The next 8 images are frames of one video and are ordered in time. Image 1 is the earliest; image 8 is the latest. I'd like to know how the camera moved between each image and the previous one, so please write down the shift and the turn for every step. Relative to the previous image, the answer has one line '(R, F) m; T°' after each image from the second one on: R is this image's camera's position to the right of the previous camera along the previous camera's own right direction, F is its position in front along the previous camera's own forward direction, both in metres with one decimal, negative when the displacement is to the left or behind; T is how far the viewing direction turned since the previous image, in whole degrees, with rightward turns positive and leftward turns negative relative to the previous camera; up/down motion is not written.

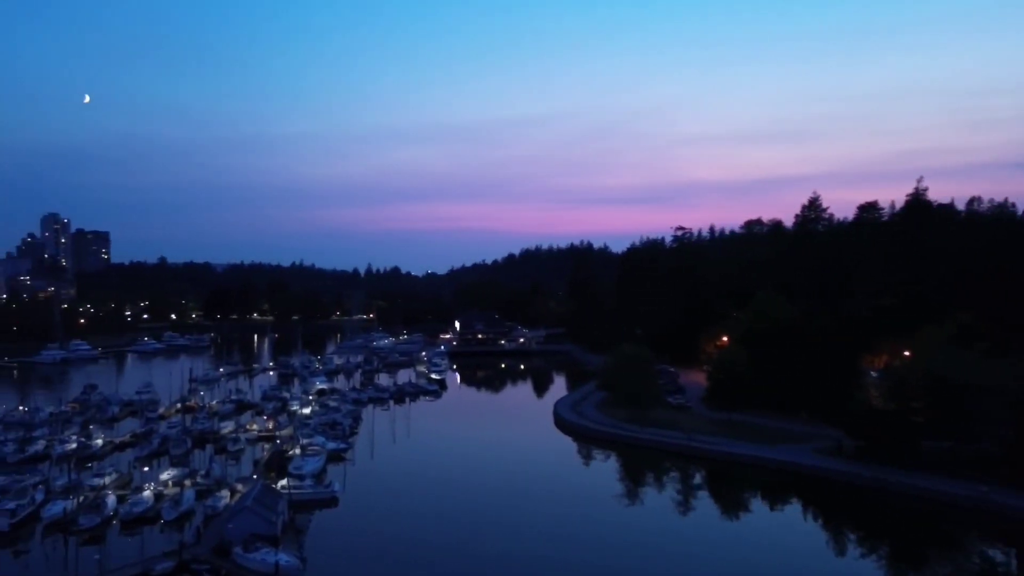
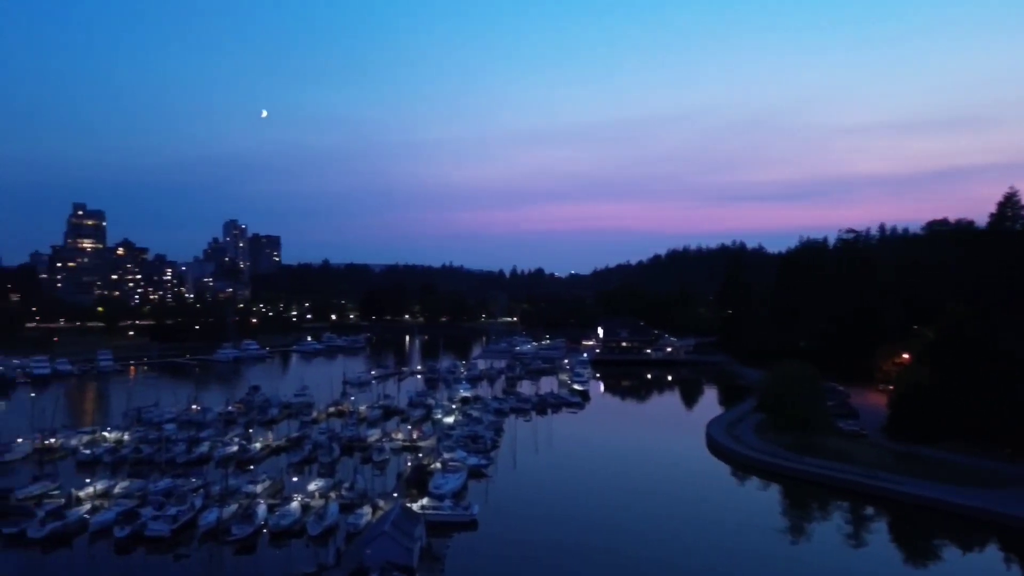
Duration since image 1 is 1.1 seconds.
(-0.1, +0.8) m; -12°
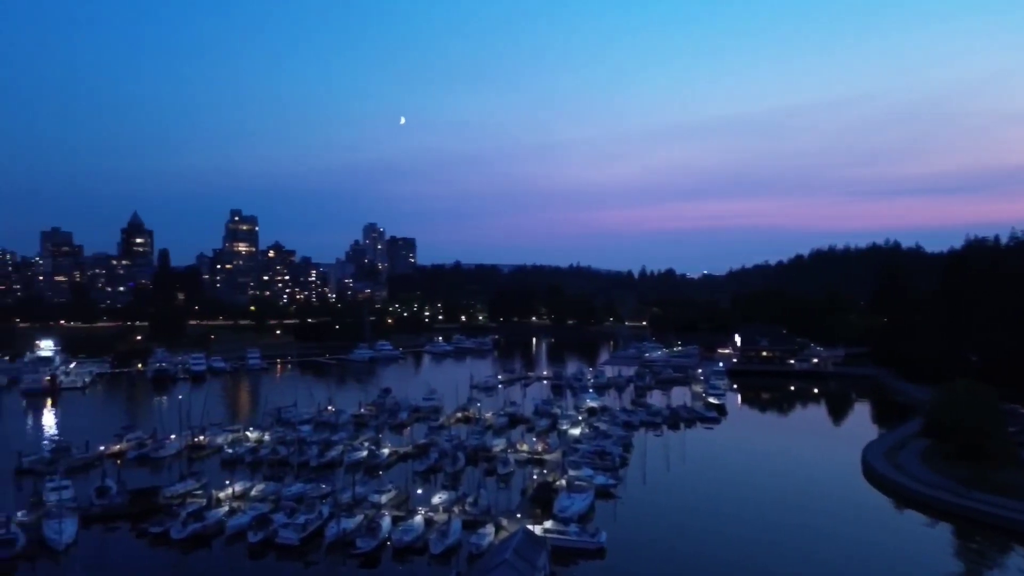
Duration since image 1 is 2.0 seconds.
(0.0, +0.7) m; -10°
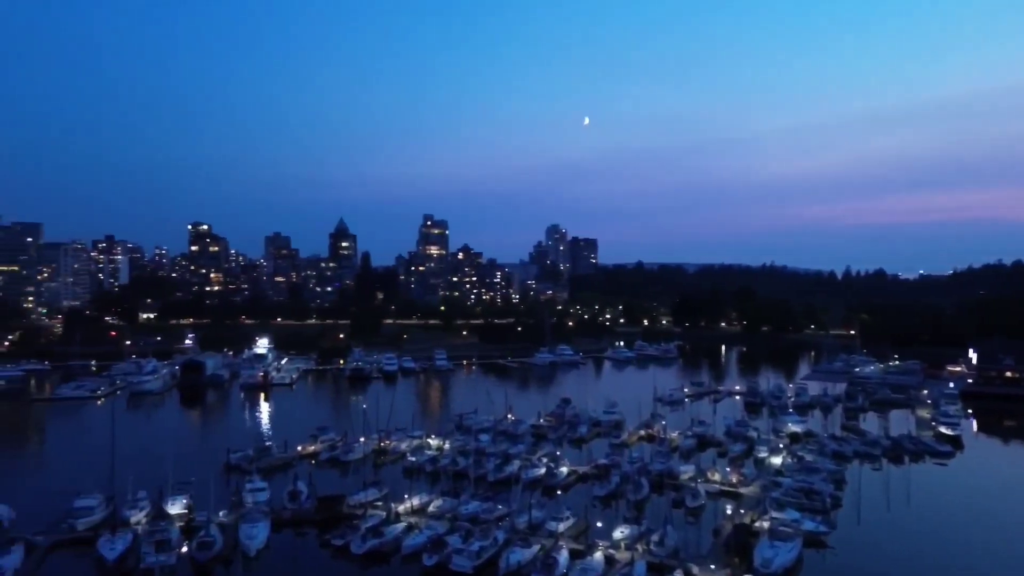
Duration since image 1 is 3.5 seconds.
(-0.1, +1.1) m; -15°
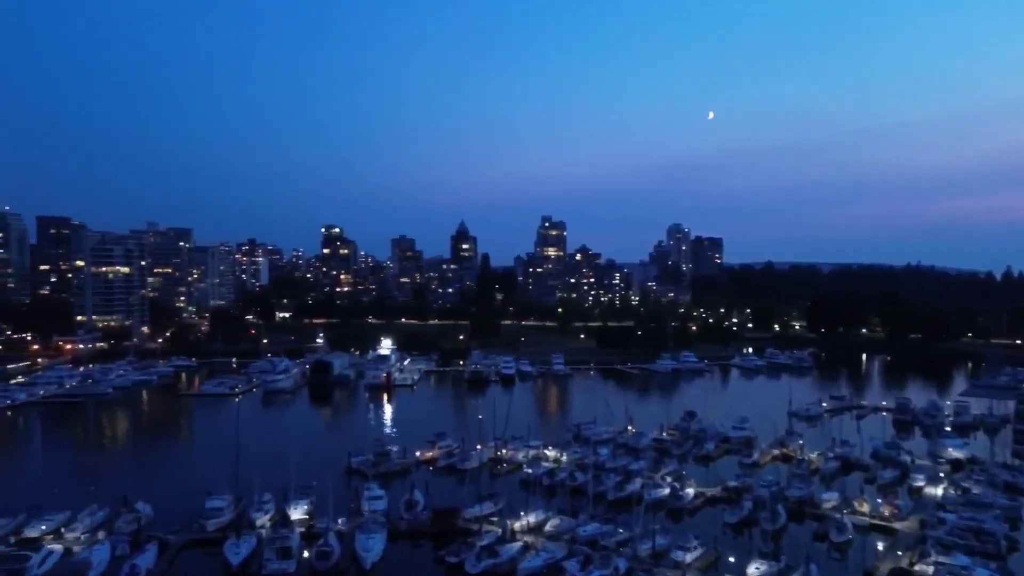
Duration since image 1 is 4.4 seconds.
(-0.1, +0.7) m; -10°
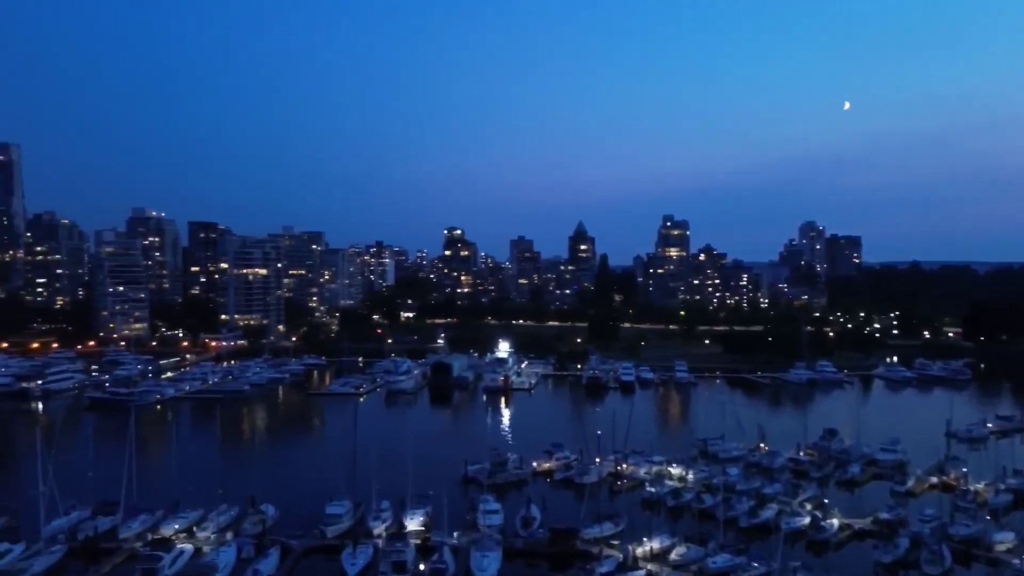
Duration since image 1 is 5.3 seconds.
(-0.1, +0.7) m; -10°
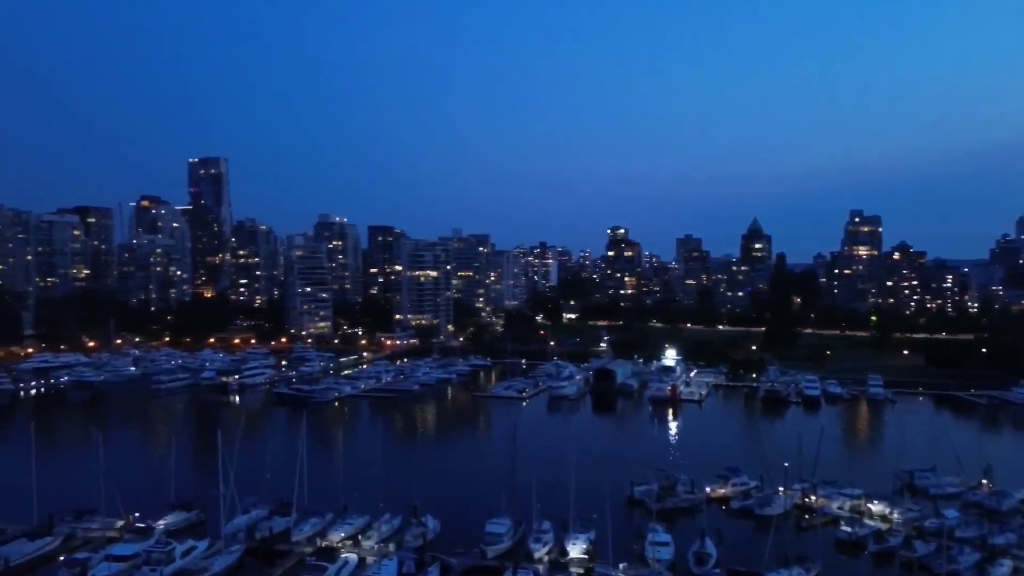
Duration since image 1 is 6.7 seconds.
(-0.1, +0.9) m; -13°
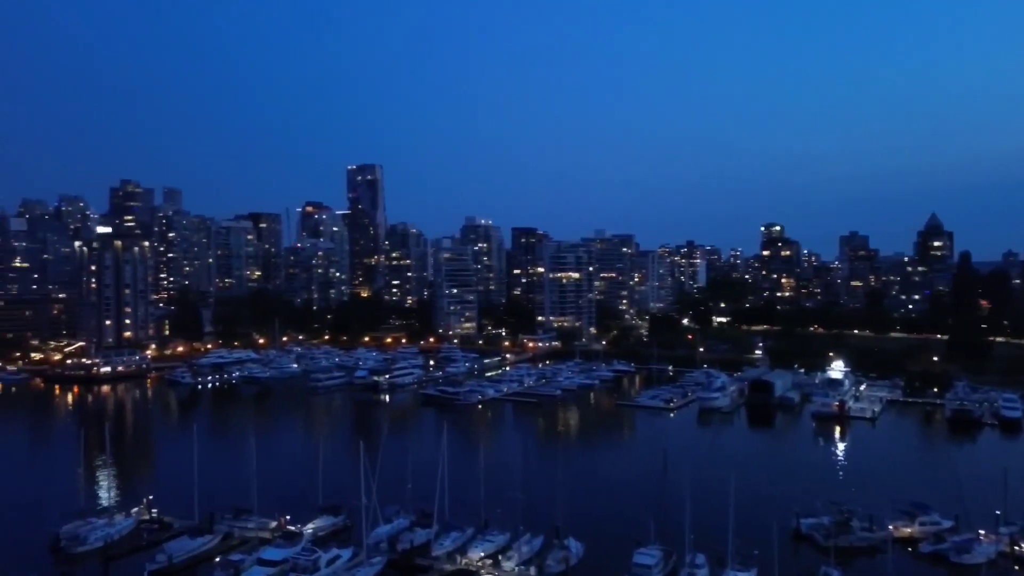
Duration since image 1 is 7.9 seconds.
(-0.1, +0.8) m; -12°
